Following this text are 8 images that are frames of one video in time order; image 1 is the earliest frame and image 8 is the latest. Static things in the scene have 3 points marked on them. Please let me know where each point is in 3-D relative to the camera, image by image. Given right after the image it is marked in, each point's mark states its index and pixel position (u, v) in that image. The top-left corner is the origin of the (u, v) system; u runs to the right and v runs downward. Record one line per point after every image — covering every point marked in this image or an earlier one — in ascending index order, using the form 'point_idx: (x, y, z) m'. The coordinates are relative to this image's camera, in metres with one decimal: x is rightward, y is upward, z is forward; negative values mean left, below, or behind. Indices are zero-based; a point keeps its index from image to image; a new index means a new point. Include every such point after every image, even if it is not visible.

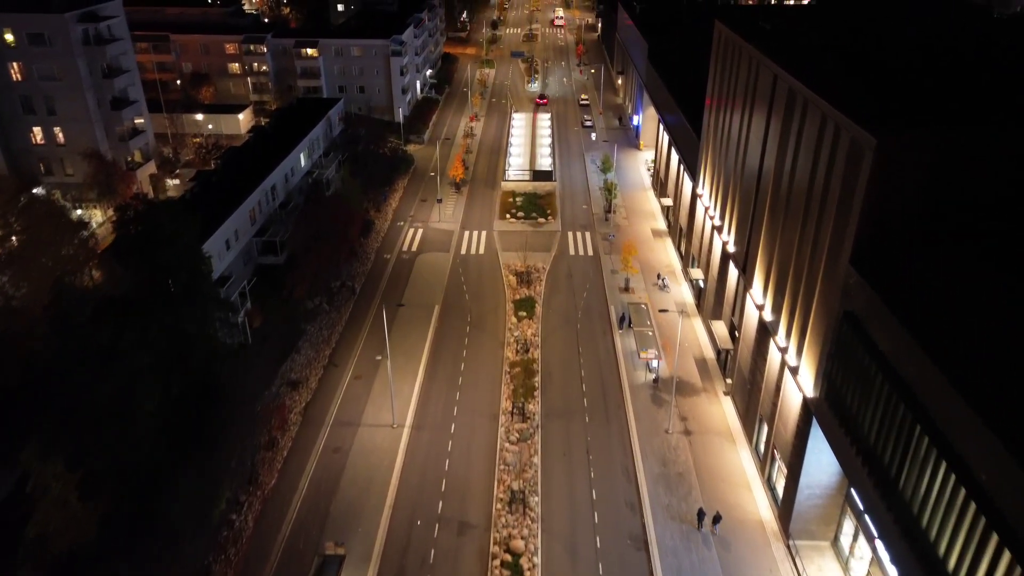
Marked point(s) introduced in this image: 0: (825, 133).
0: (+19.3, +9.4, +17.4) m
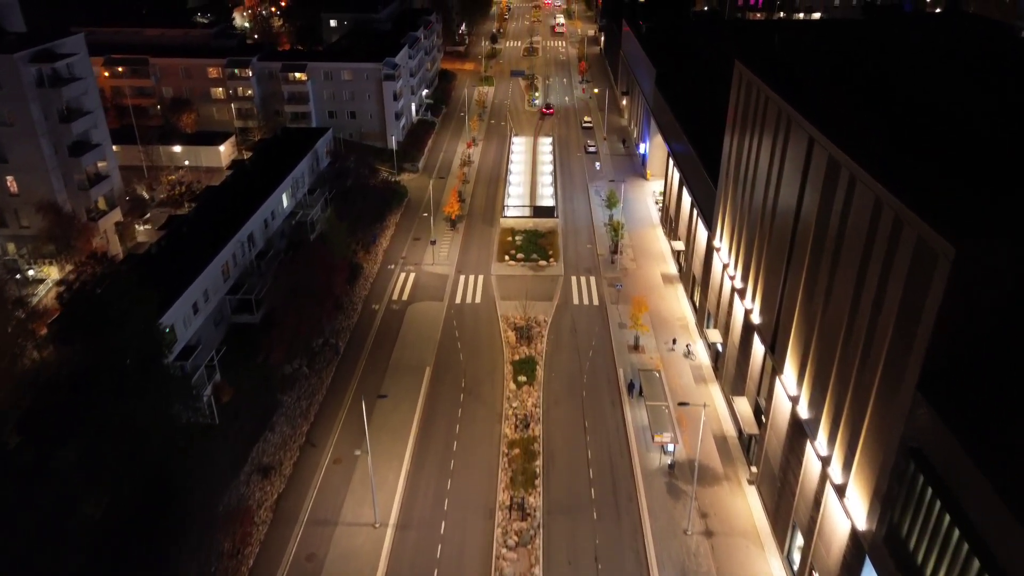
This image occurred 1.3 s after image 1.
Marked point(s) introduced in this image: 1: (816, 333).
0: (+19.1, +3.4, +14.7) m
1: (+19.3, -2.9, +17.9) m
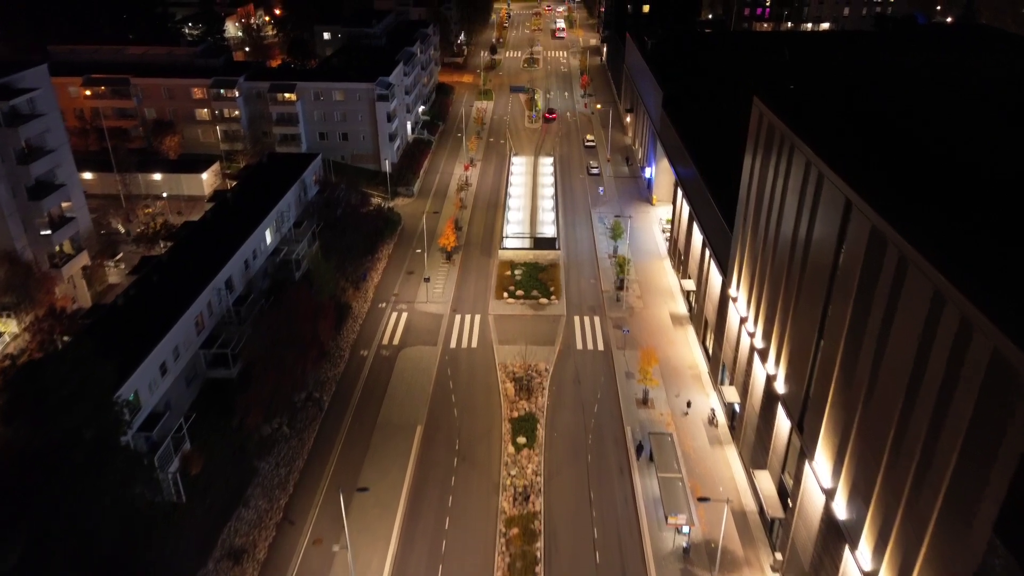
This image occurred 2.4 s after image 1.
0: (+19.0, -1.3, +12.5) m
1: (+19.2, -7.6, +15.7) m
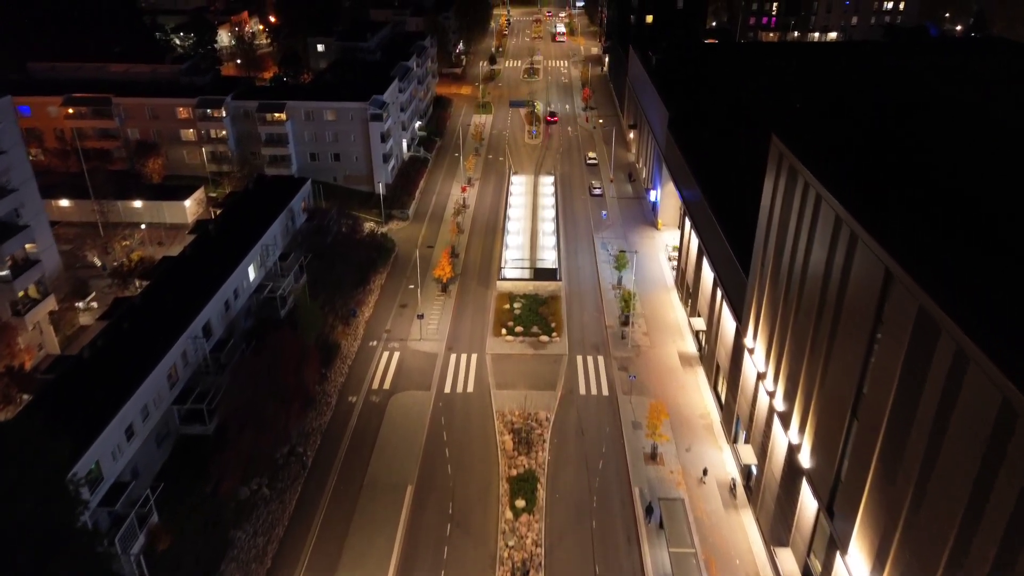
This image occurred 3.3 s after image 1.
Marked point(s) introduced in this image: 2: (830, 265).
0: (+18.8, -5.4, +10.6) m
1: (+19.0, -11.7, +13.8) m
2: (+19.7, +1.4, +17.4) m
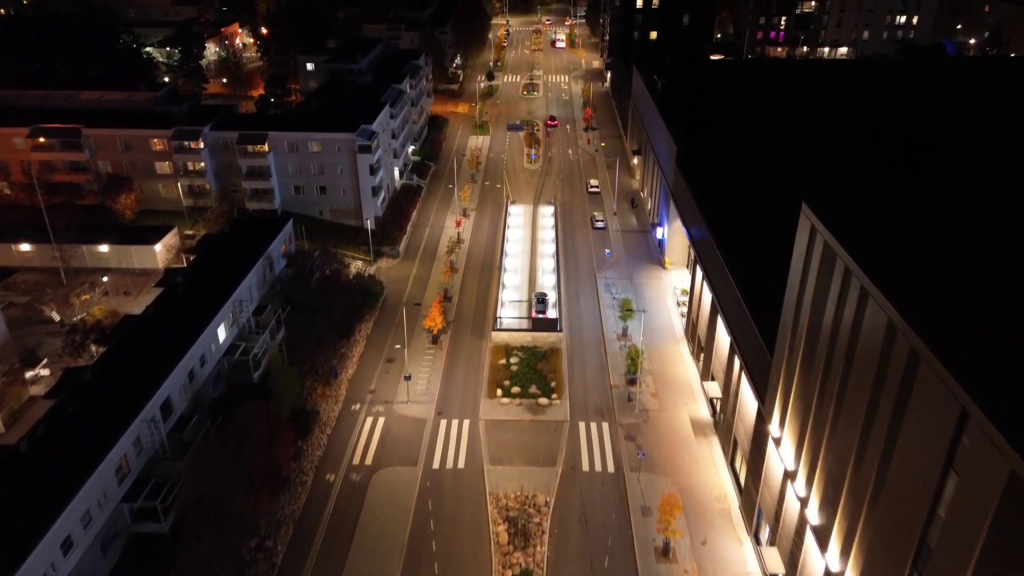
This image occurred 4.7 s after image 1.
0: (+18.4, -11.3, +7.9) m
1: (+18.6, -17.6, +11.1) m
2: (+19.2, -4.5, +14.7) m
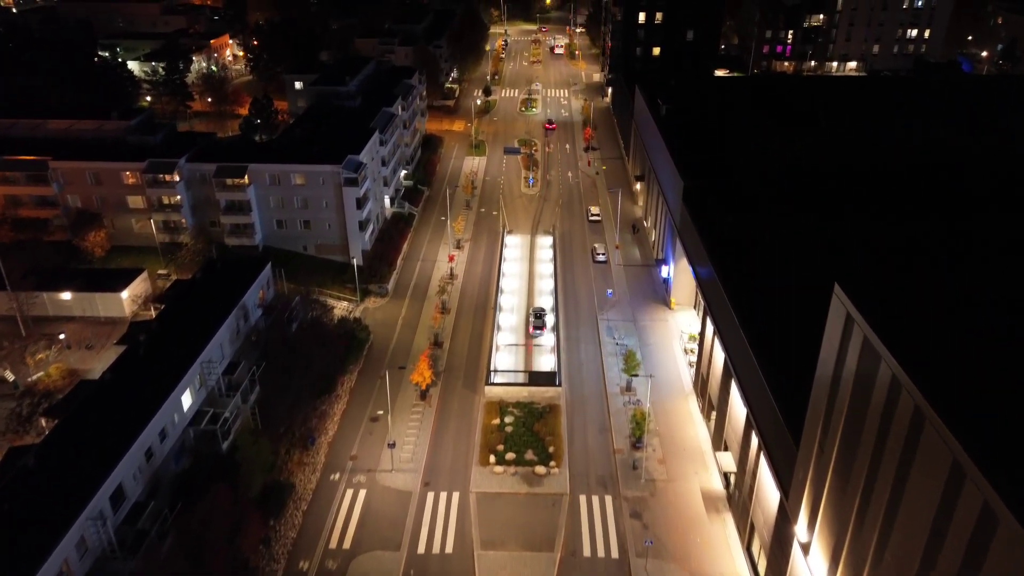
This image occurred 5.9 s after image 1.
0: (+17.8, -16.6, +5.4) m
1: (+18.0, -23.0, +8.6) m
2: (+18.7, -9.9, +12.3) m
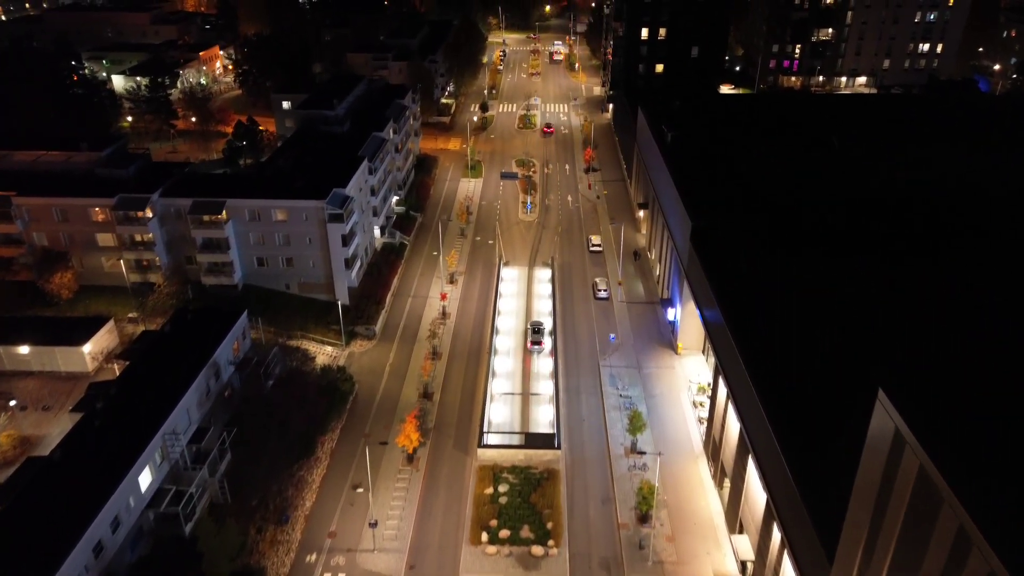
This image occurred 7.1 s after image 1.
0: (+17.3, -21.9, +3.0) m
1: (+17.5, -28.2, +6.2) m
2: (+18.2, -15.1, +9.9) m
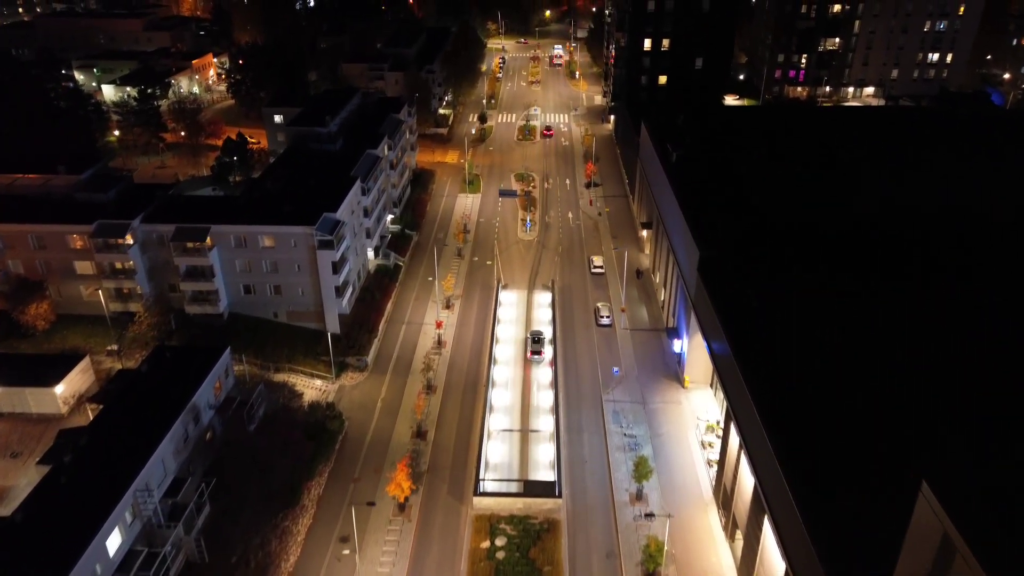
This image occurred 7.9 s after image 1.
0: (+17.1, -25.3, +1.4) m
1: (+17.3, -31.7, +4.6) m
2: (+18.0, -18.6, +8.3) m
